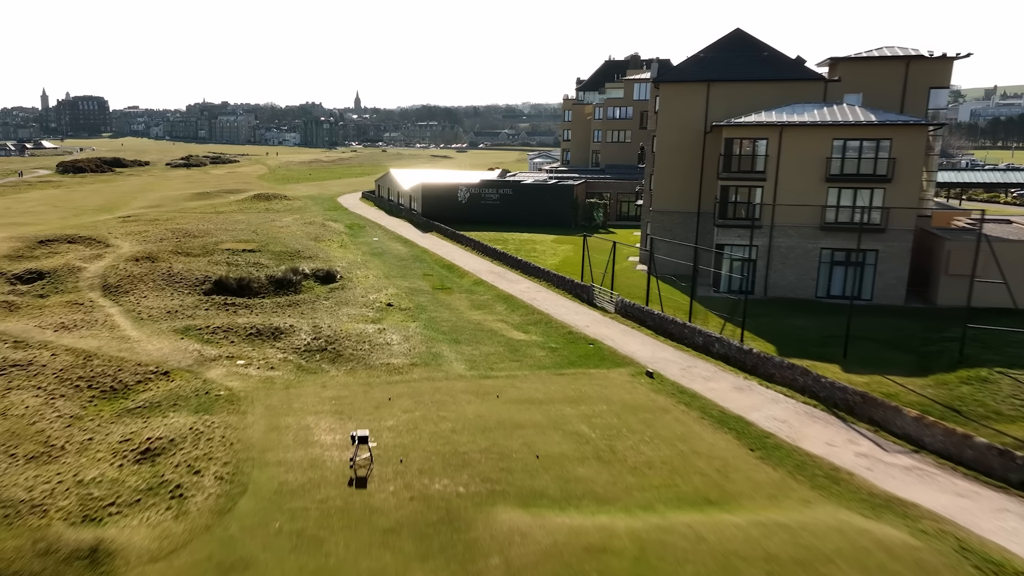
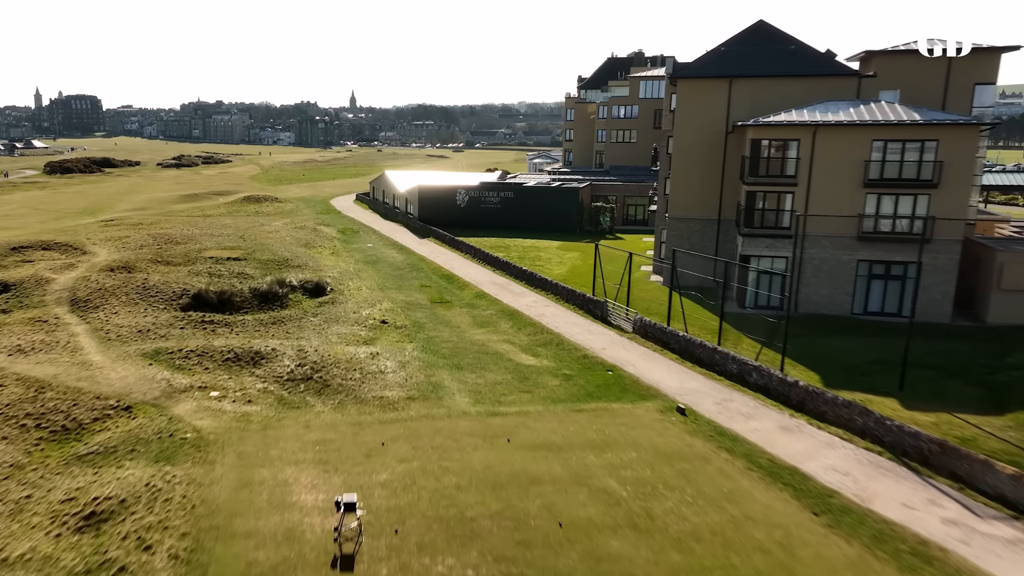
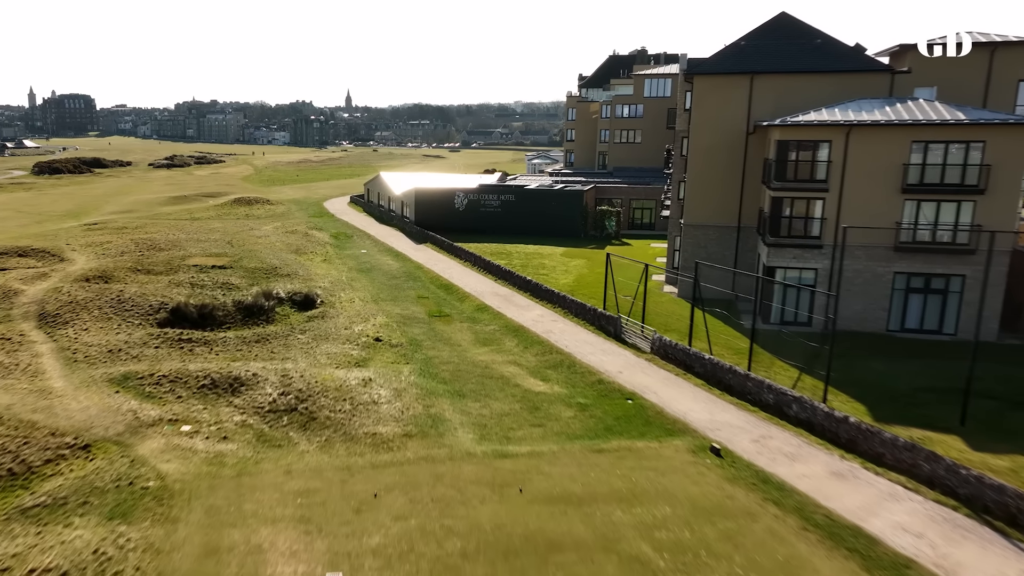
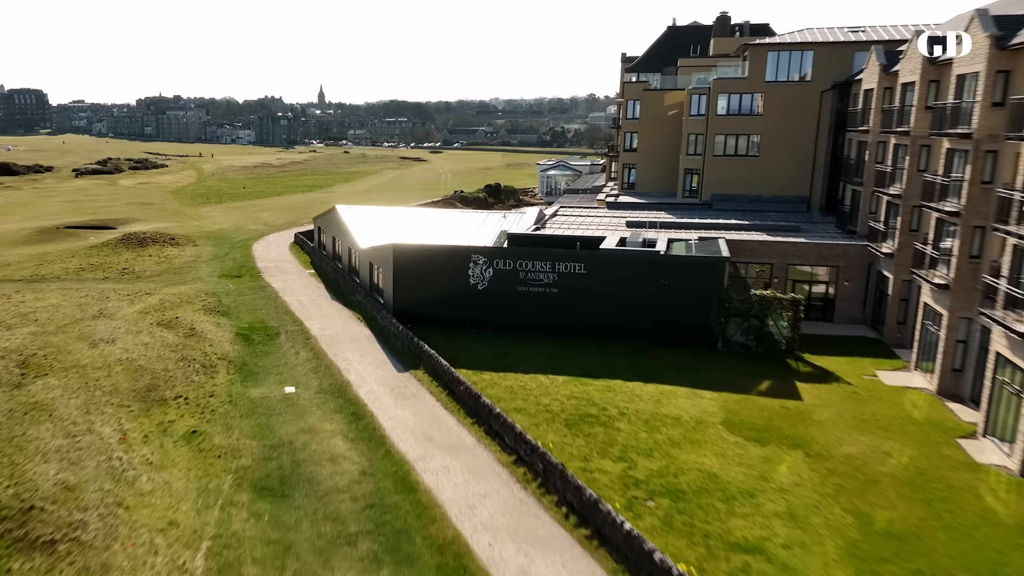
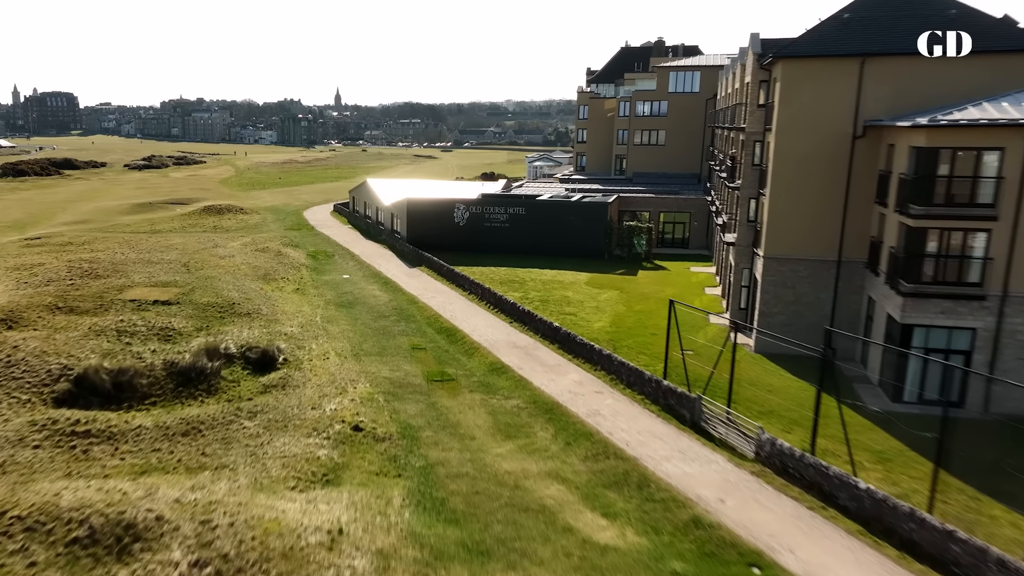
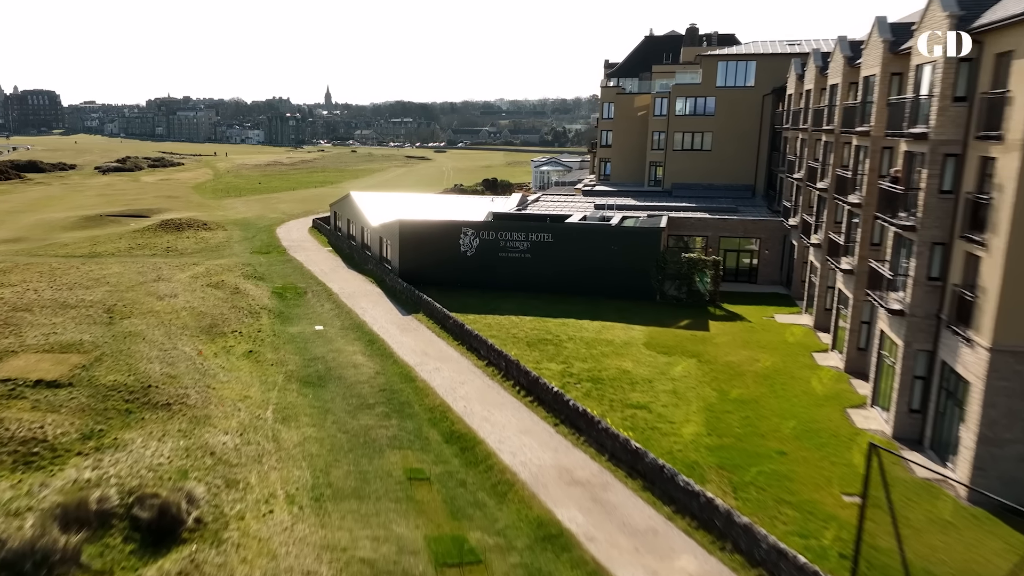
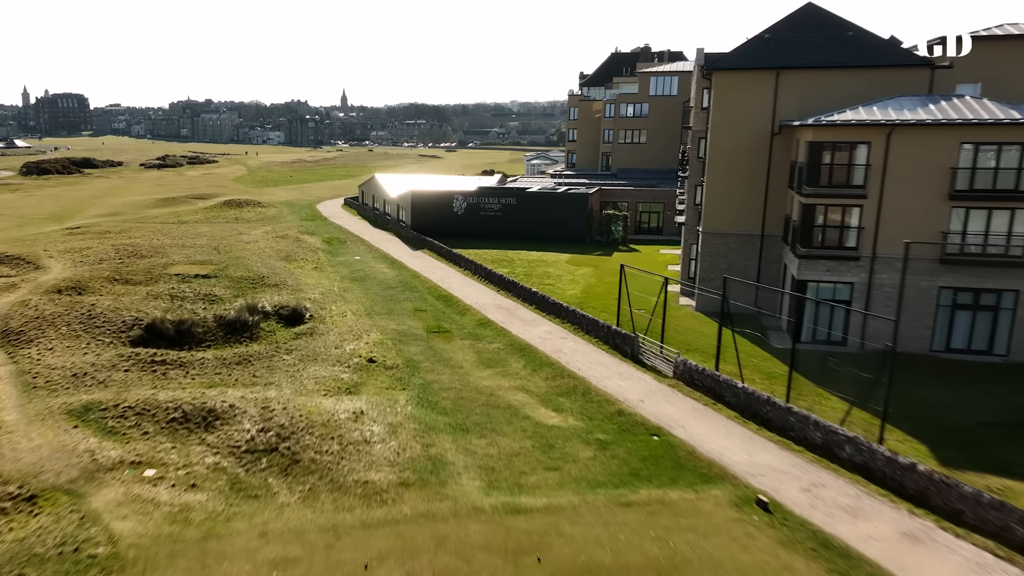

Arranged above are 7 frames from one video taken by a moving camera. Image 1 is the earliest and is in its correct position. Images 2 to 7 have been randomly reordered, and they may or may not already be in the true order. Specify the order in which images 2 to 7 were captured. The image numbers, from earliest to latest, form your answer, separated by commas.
2, 3, 7, 5, 6, 4
